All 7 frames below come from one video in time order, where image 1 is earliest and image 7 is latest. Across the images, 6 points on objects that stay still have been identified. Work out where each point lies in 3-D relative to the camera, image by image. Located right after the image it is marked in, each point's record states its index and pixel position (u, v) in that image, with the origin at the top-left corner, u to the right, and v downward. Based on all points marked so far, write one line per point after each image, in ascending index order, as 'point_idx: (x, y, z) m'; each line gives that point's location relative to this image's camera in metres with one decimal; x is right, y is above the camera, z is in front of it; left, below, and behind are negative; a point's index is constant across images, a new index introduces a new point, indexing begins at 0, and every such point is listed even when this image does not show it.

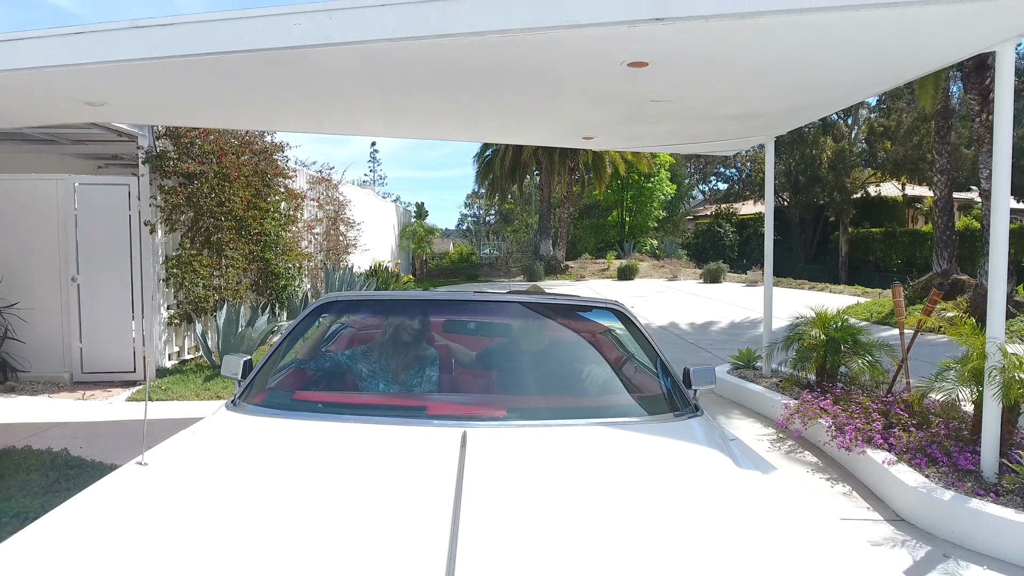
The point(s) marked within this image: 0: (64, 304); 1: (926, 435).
0: (-4.8, -0.2, +7.0) m
1: (+2.9, -1.0, +4.4) m
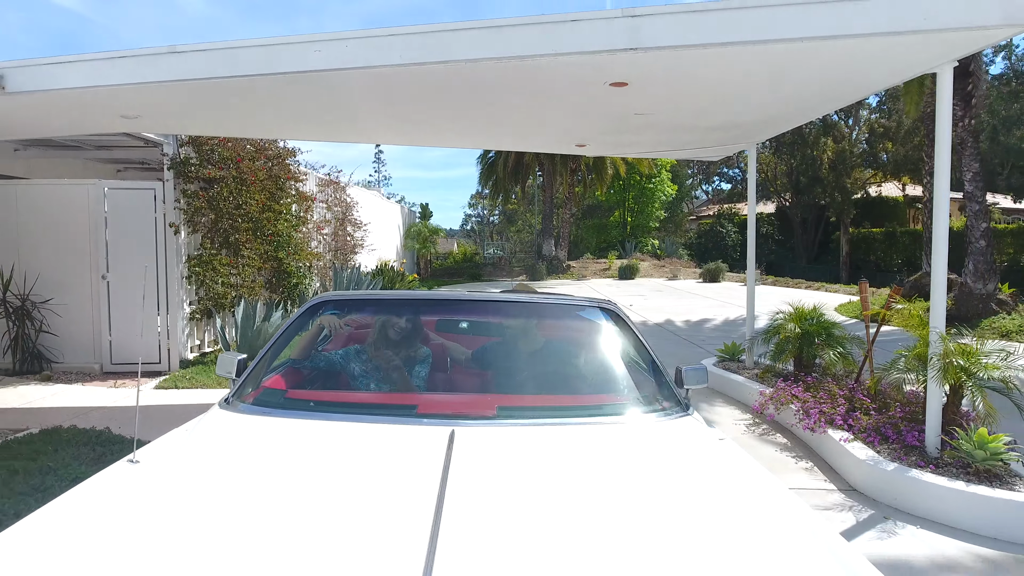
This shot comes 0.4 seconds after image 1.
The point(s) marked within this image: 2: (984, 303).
0: (-4.8, -0.1, +7.5) m
1: (+2.8, -1.0, +4.9) m
2: (+9.0, -0.3, +12.3) m
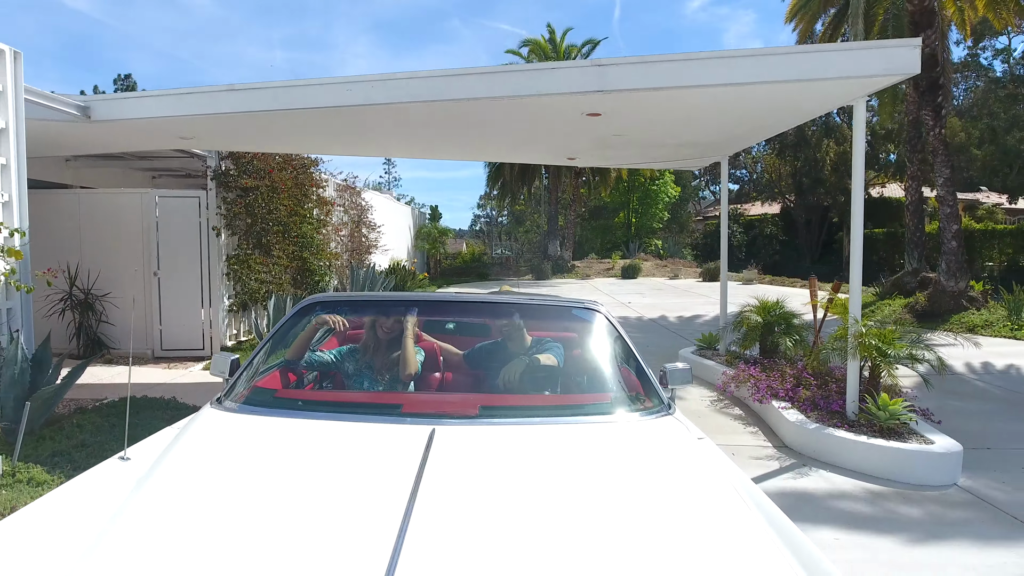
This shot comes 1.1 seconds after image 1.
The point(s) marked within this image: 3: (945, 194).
0: (-4.8, -0.1, +8.6) m
1: (+2.8, -0.9, +5.9) m
2: (+9.0, -0.2, +13.2) m
3: (+9.0, +2.0, +13.6) m
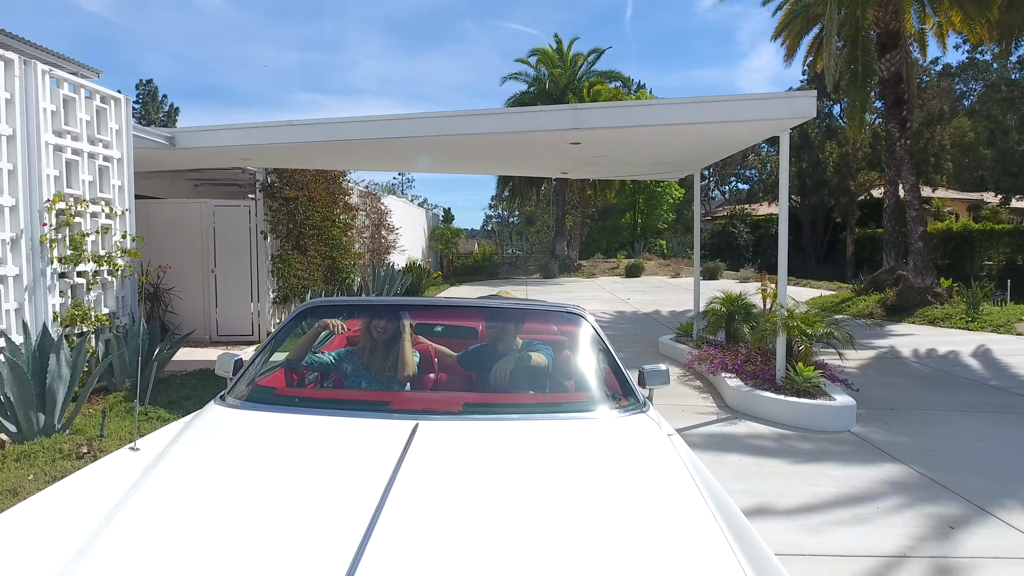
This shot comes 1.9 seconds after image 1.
0: (-4.8, 0.0, +10.1) m
1: (+2.8, -0.9, +7.3) m
2: (+9.2, -0.2, +14.5) m
3: (+9.2, +2.1, +14.9) m
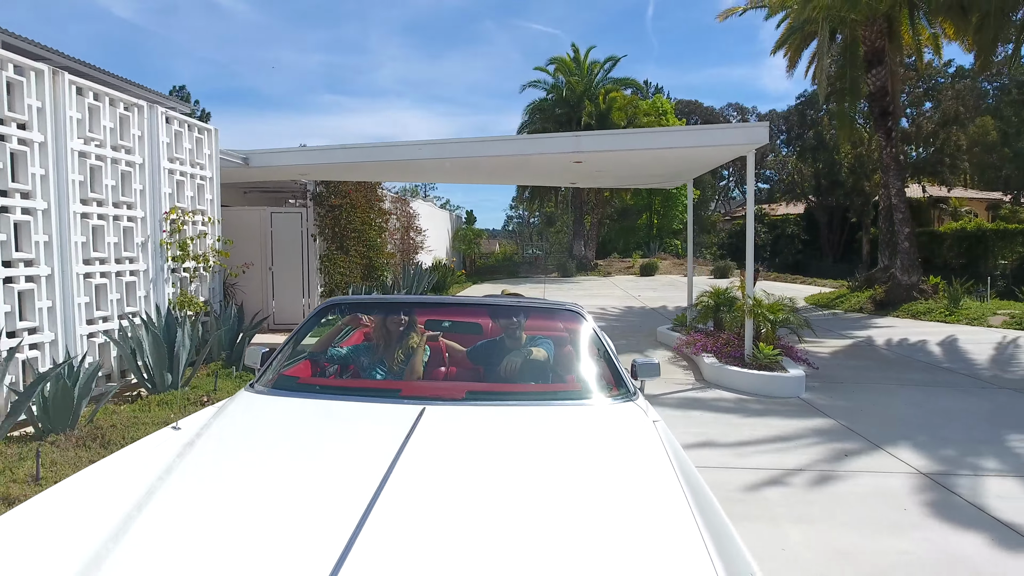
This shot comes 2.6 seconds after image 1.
0: (-4.5, +0.1, +11.8) m
1: (+3.0, -0.8, +8.7) m
2: (+9.6, -0.1, +15.7) m
3: (+9.6, +2.2, +16.1) m
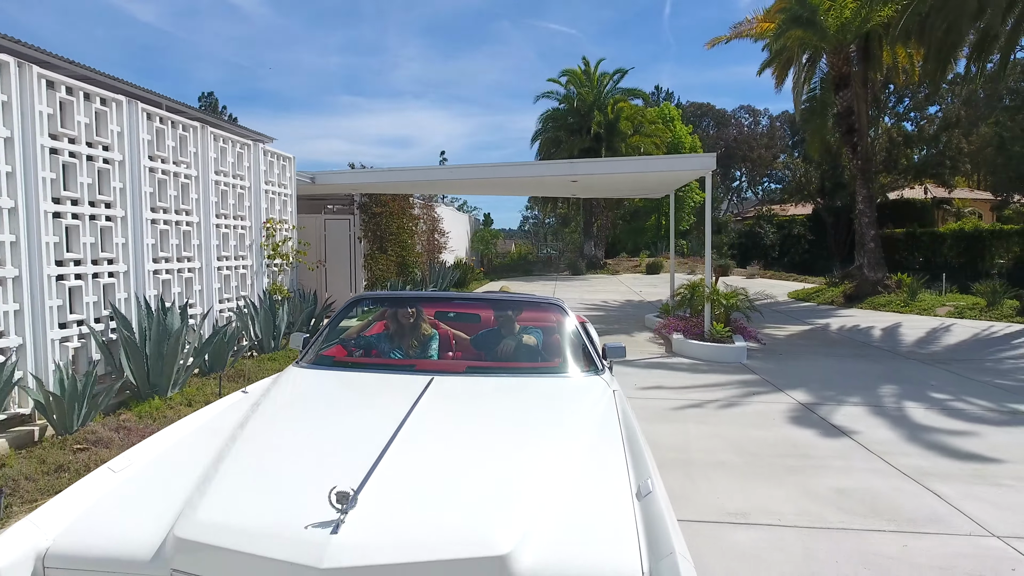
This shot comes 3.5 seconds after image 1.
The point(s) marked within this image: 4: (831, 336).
0: (-4.3, +0.2, +14.2) m
1: (+3.1, -0.6, +11.0) m
2: (+9.9, 0.0, +17.8) m
3: (+10.0, +2.3, +18.2) m
4: (+6.4, -1.0, +13.0) m
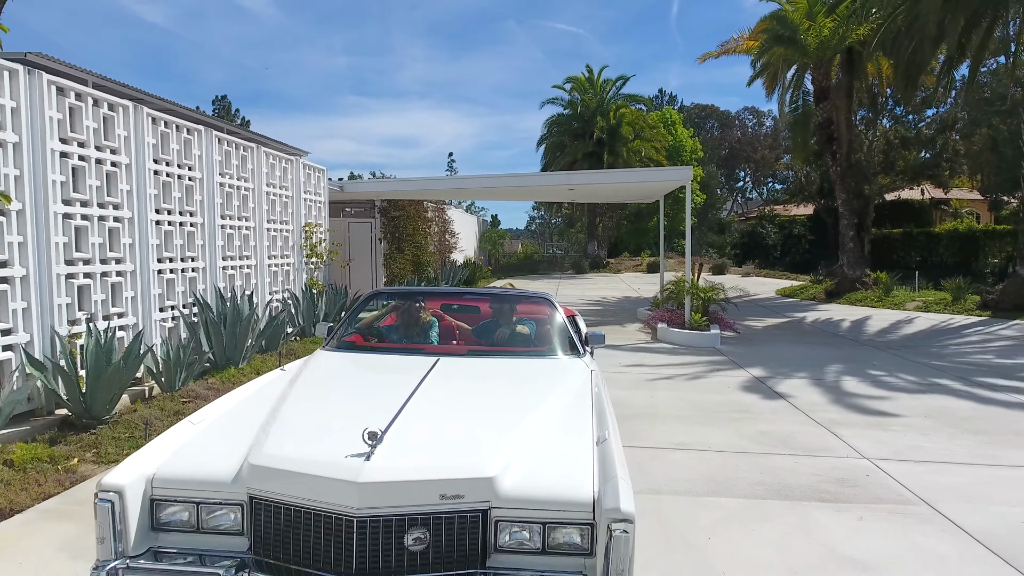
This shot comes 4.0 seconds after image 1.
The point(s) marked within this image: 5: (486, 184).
0: (-4.1, +0.3, +15.8) m
1: (+3.2, -0.5, +12.5) m
2: (+10.1, +0.1, +19.2) m
3: (+10.1, +2.4, +19.6) m
4: (+6.5, -0.9, +14.5) m
5: (-0.5, +2.0, +12.3) m
